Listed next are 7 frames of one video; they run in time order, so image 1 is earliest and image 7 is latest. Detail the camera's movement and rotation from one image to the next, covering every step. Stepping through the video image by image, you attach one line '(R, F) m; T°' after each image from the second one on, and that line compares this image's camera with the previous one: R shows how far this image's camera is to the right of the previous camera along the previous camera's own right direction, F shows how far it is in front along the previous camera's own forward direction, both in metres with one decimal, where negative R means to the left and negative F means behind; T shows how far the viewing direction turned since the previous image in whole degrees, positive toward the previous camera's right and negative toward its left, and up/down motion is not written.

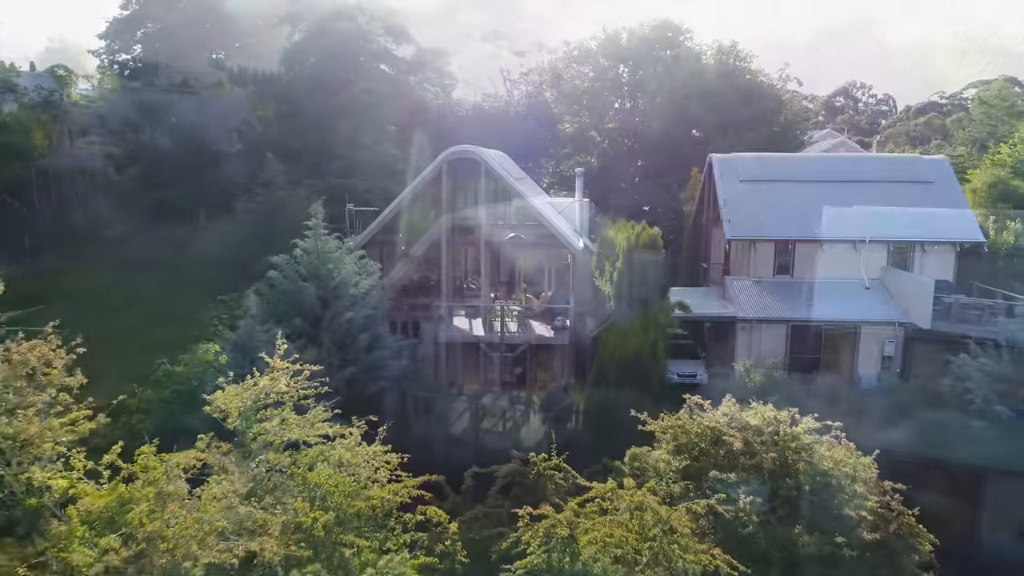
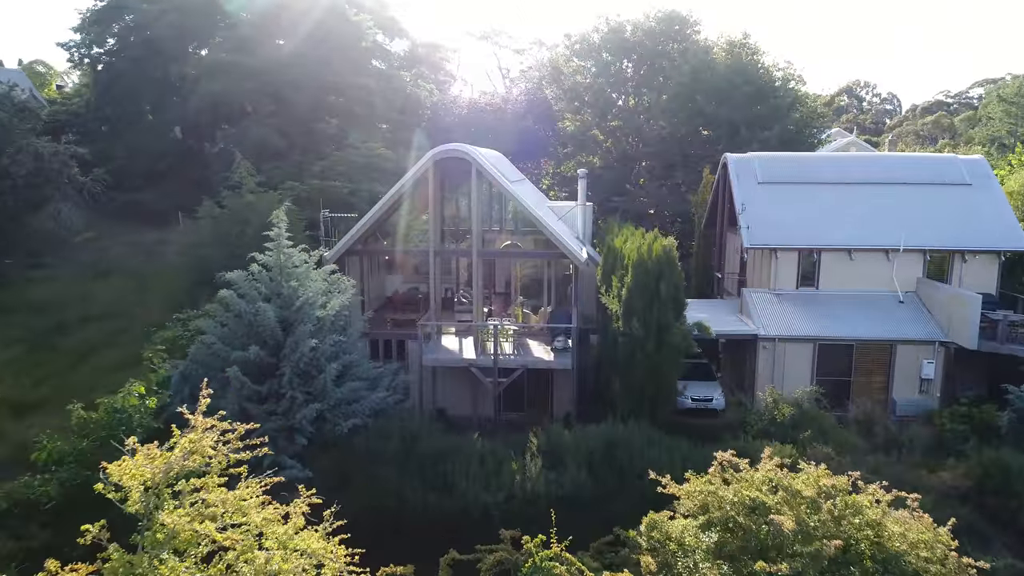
(+0.1, +2.3) m; 0°
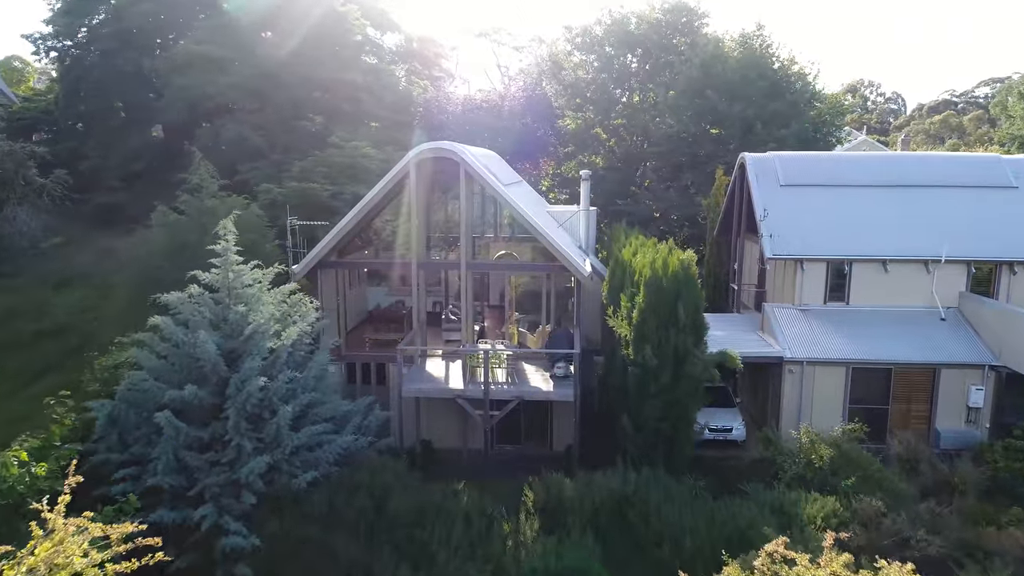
(+0.1, +2.3) m; 0°
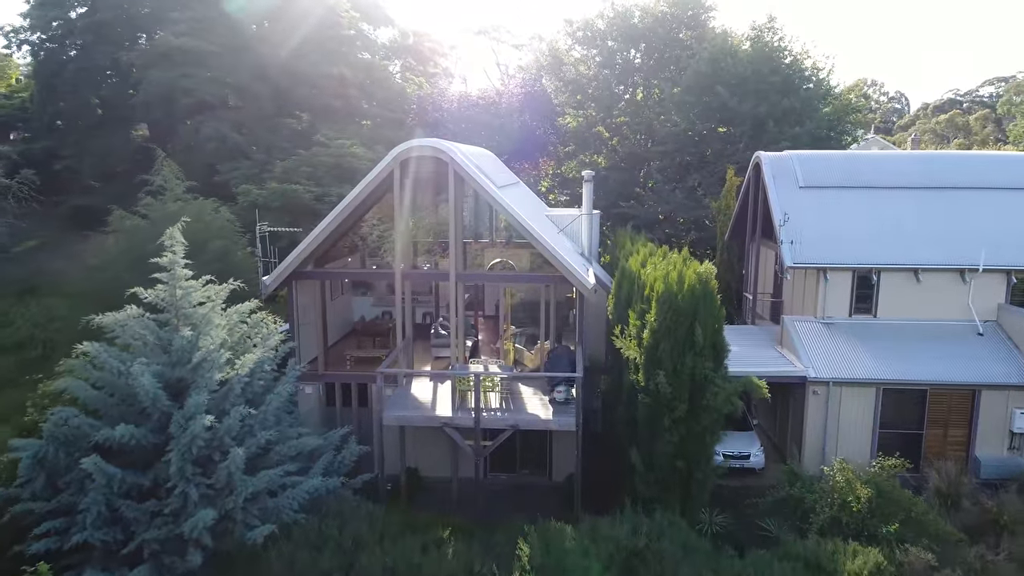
(+0.1, +1.7) m; 0°
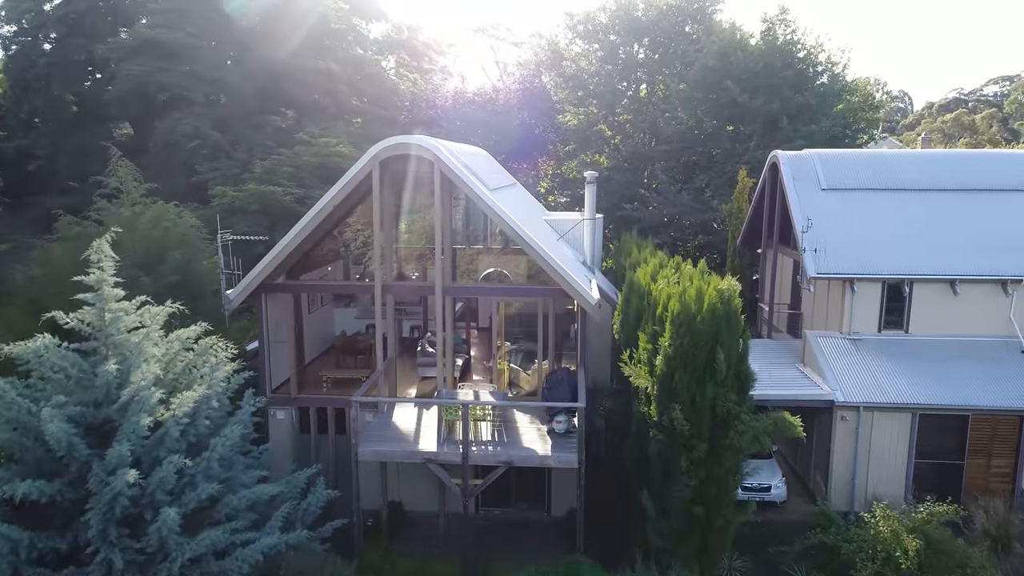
(+0.1, +1.6) m; 0°
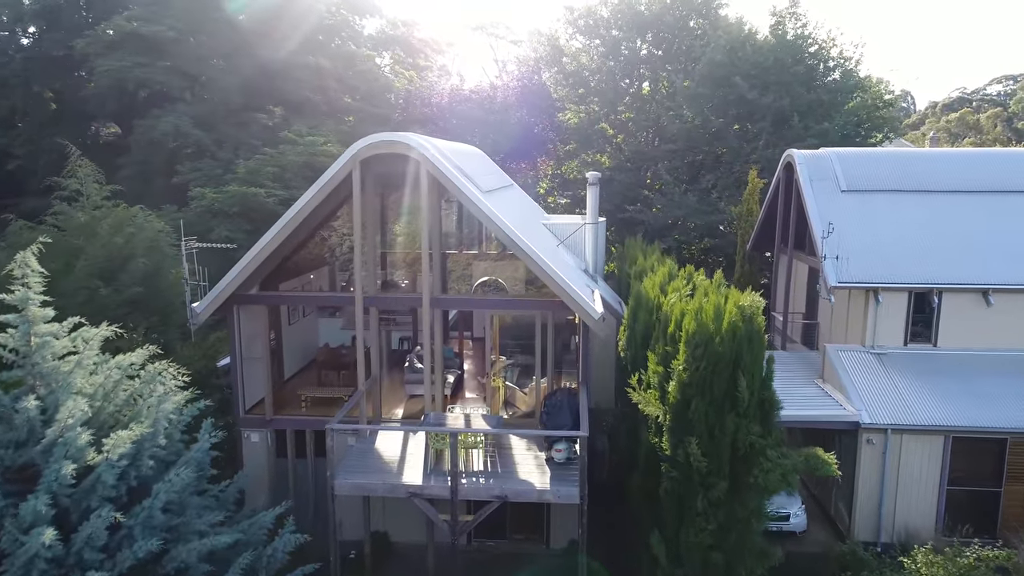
(+0.1, +1.2) m; 0°
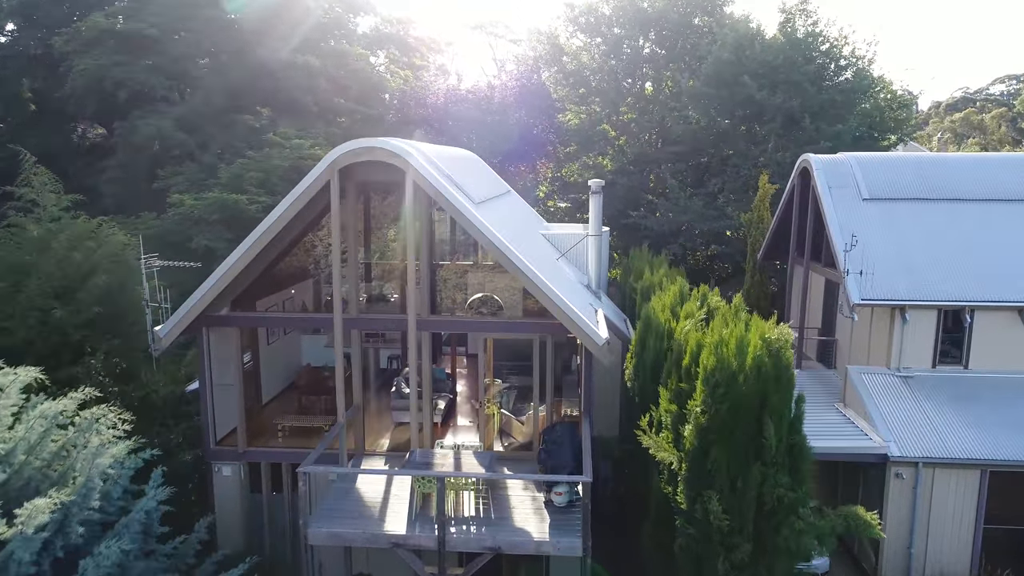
(+0.1, +1.2) m; 0°
